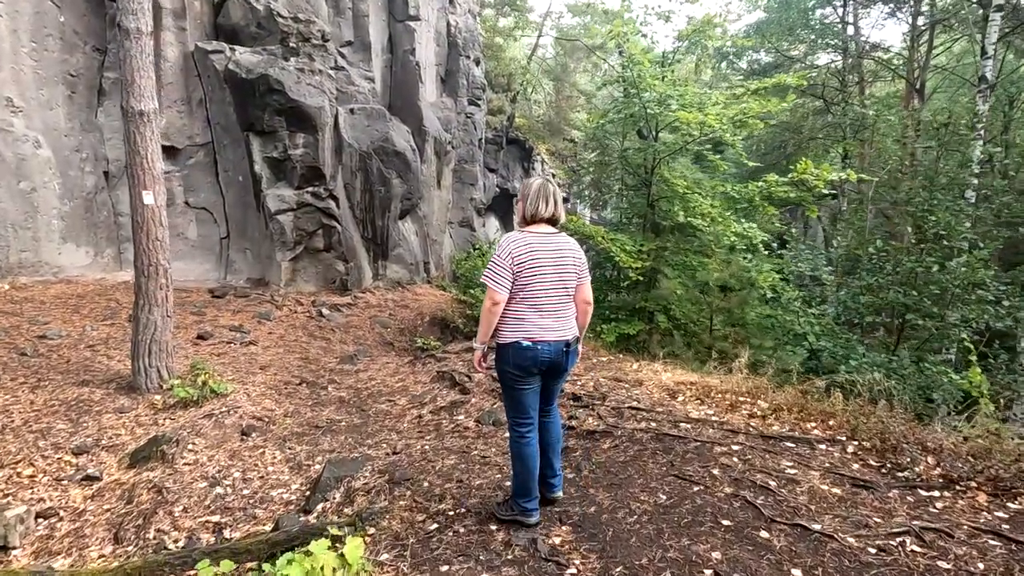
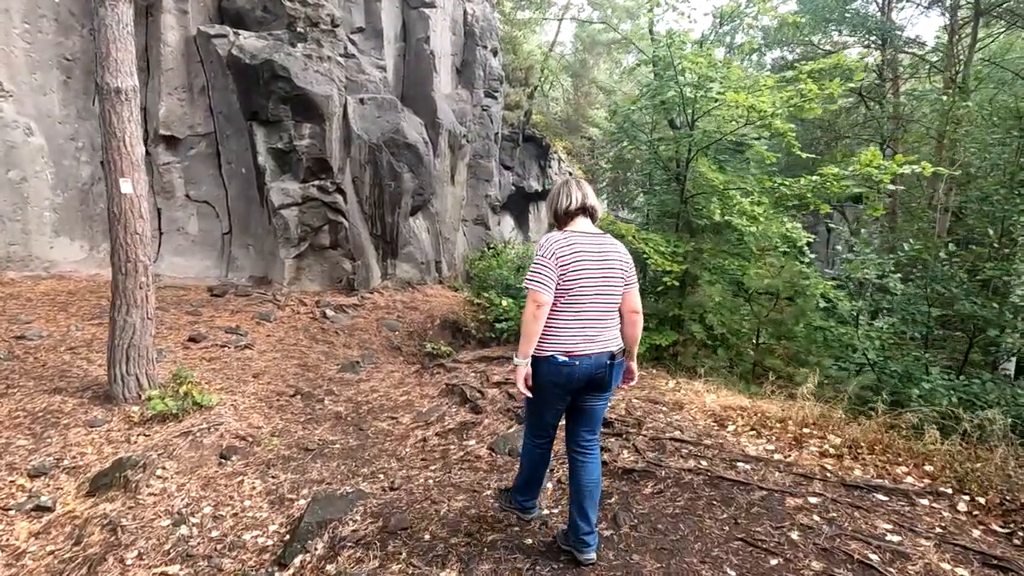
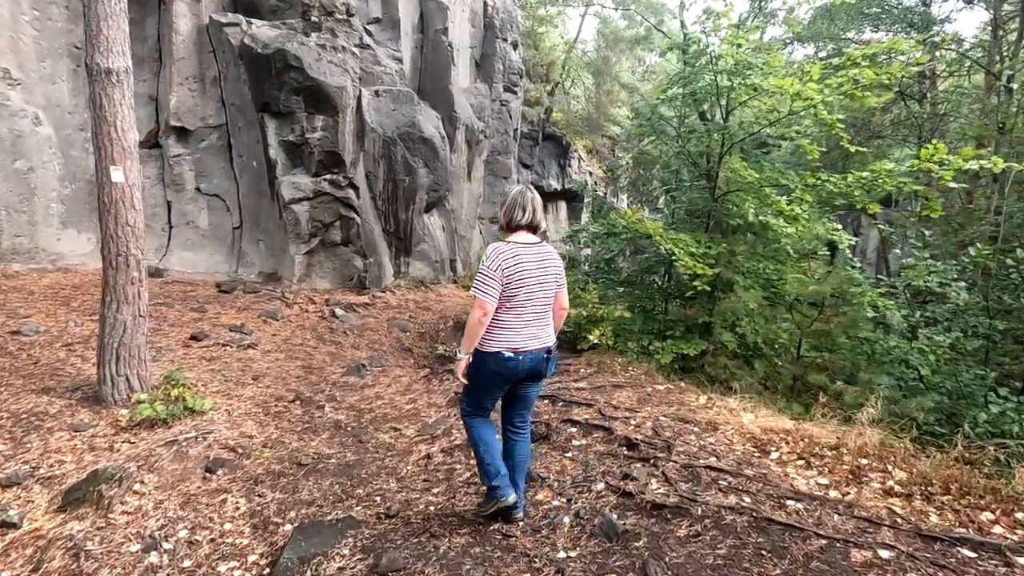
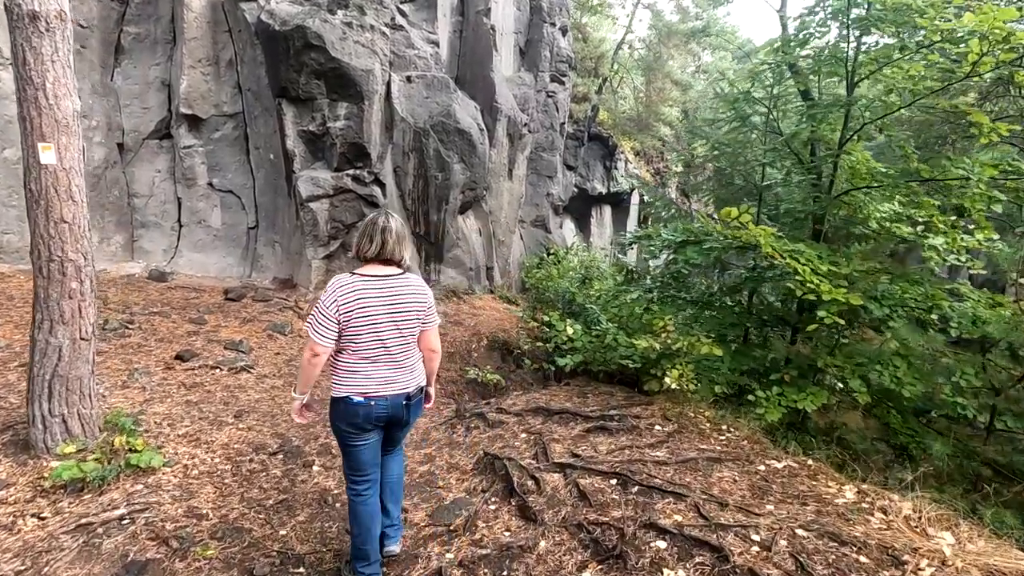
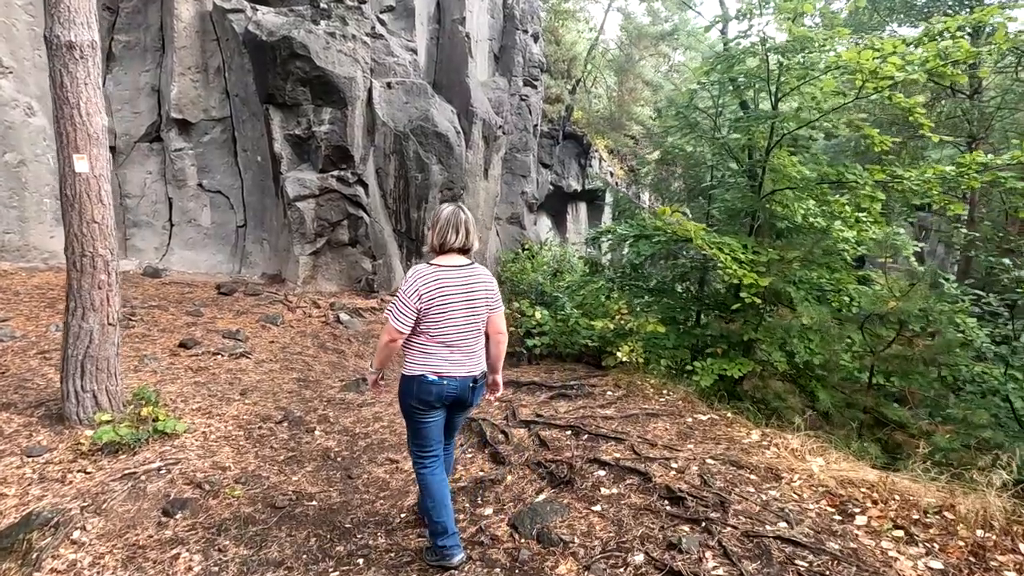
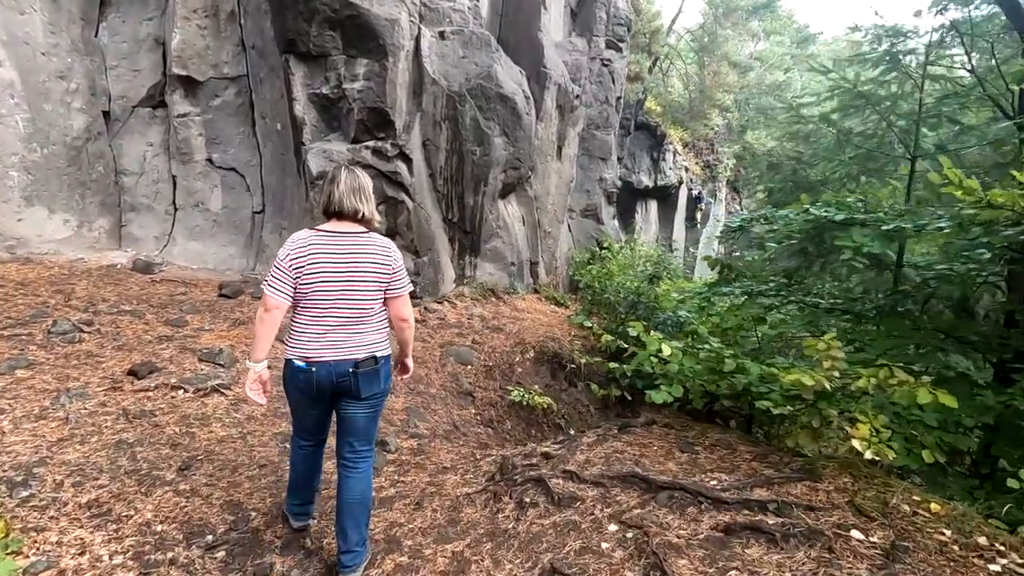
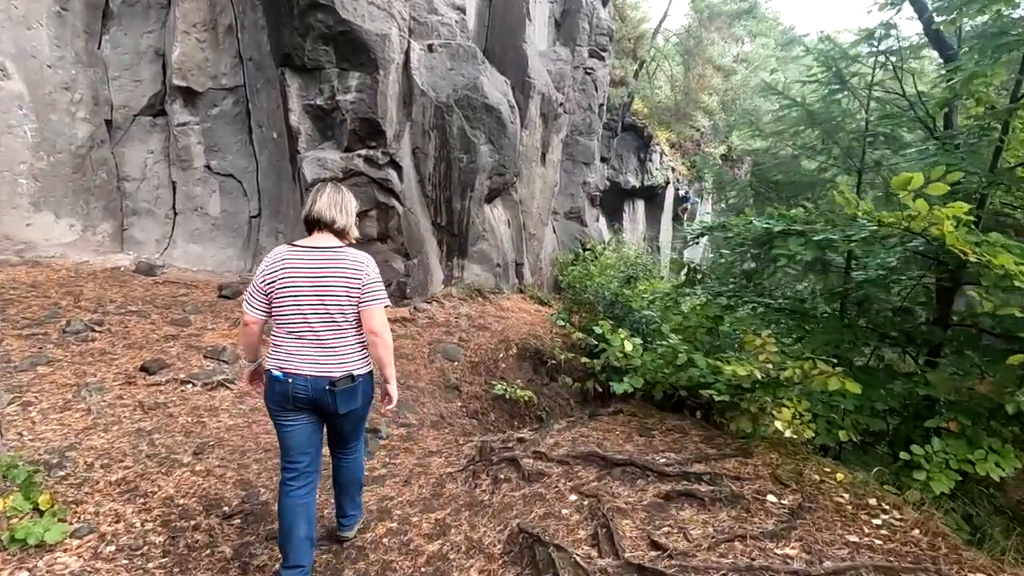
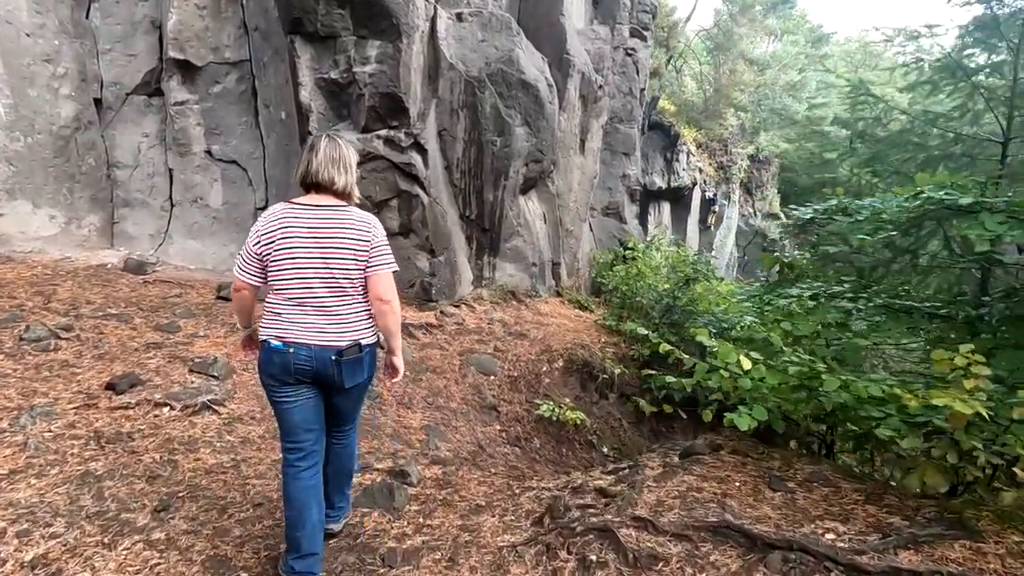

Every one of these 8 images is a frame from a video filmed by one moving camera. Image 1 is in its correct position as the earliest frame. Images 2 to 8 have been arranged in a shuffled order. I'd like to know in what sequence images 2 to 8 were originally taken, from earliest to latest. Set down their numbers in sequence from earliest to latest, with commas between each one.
2, 3, 5, 4, 7, 6, 8
